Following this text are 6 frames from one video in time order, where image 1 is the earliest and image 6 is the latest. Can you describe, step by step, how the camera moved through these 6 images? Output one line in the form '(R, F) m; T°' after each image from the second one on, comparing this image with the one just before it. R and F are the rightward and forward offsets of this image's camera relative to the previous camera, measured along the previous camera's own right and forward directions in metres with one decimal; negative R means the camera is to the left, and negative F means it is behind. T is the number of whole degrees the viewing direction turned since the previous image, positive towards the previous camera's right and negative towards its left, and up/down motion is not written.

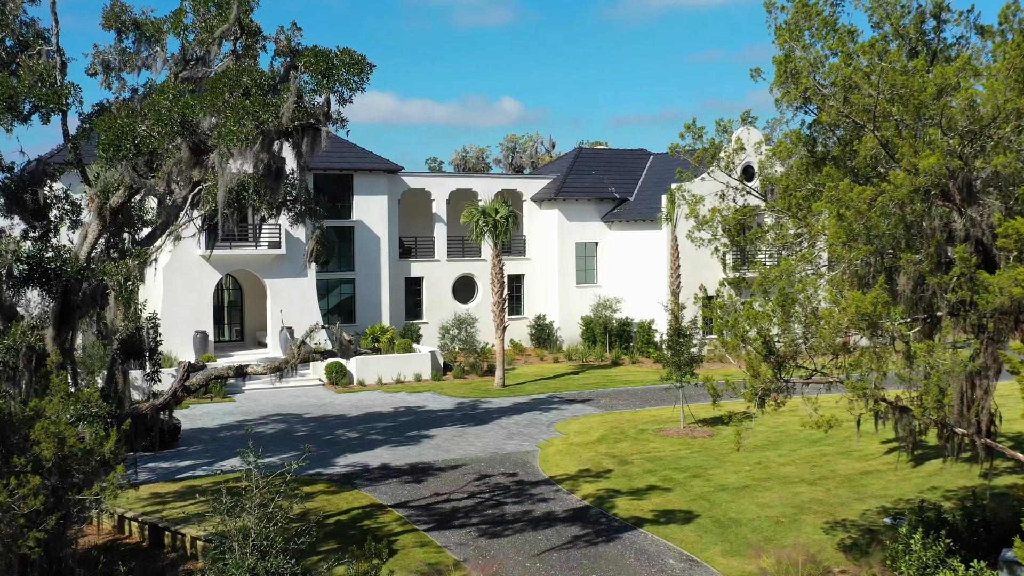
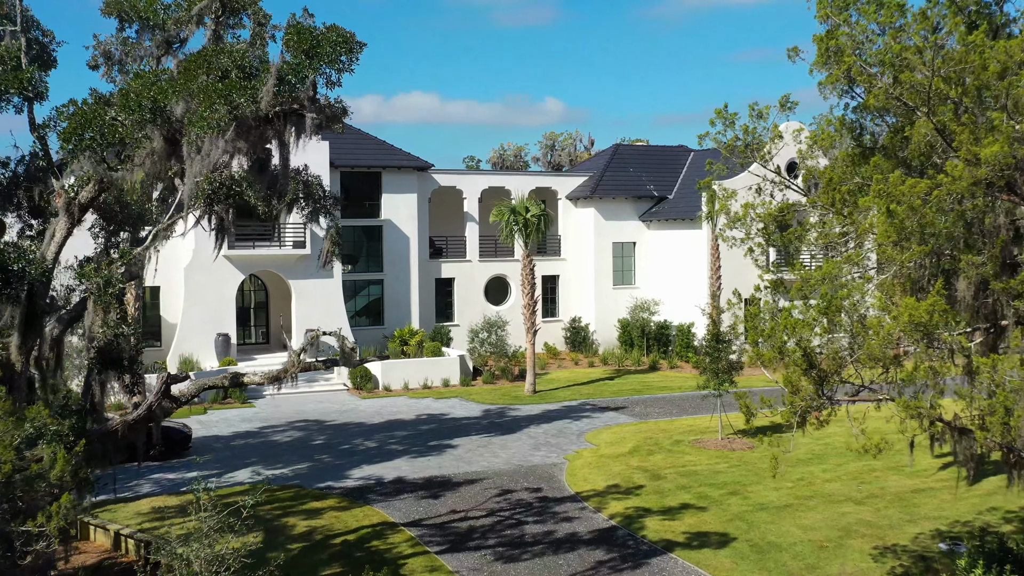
(+0.3, +1.1) m; -2°
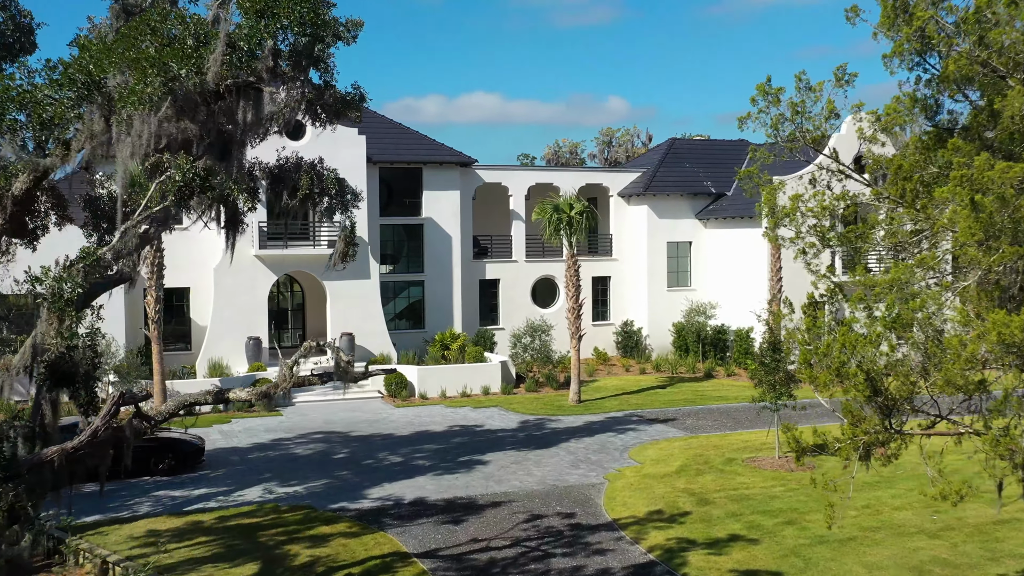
(+0.4, +1.6) m; -3°
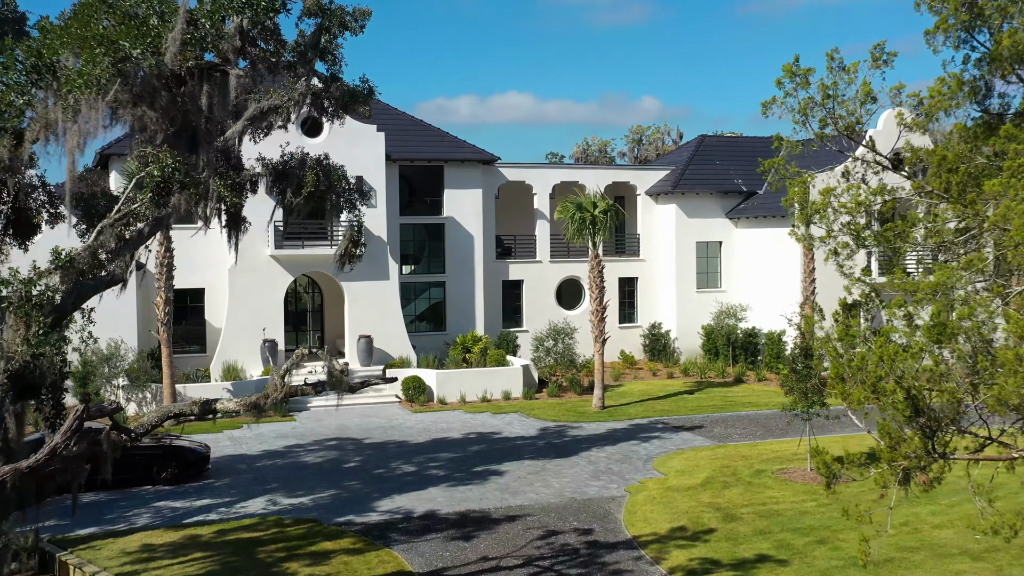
(+0.2, +0.8) m; -2°
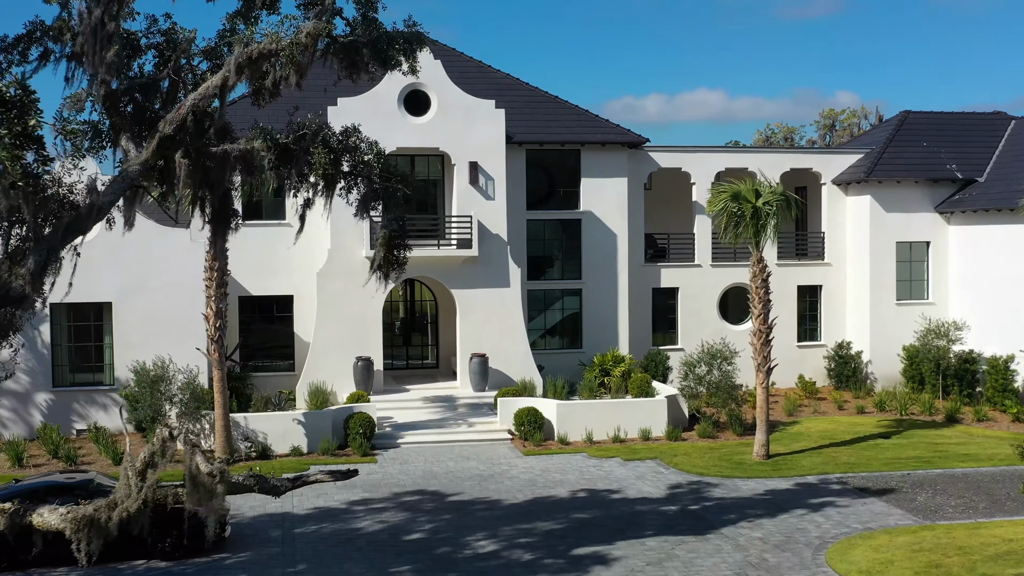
(+0.8, +4.8) m; -9°
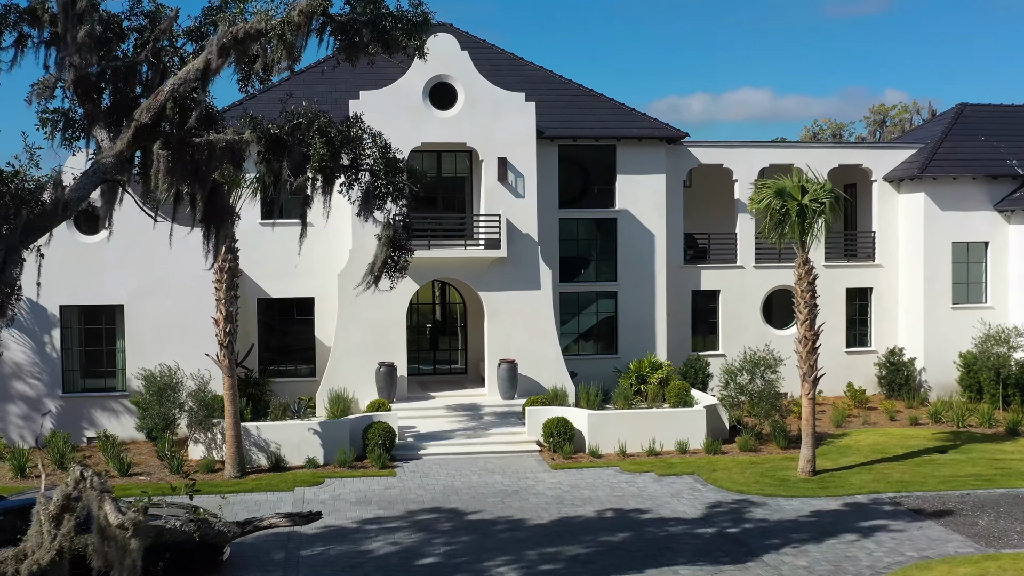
(+0.2, +1.1) m; -2°
